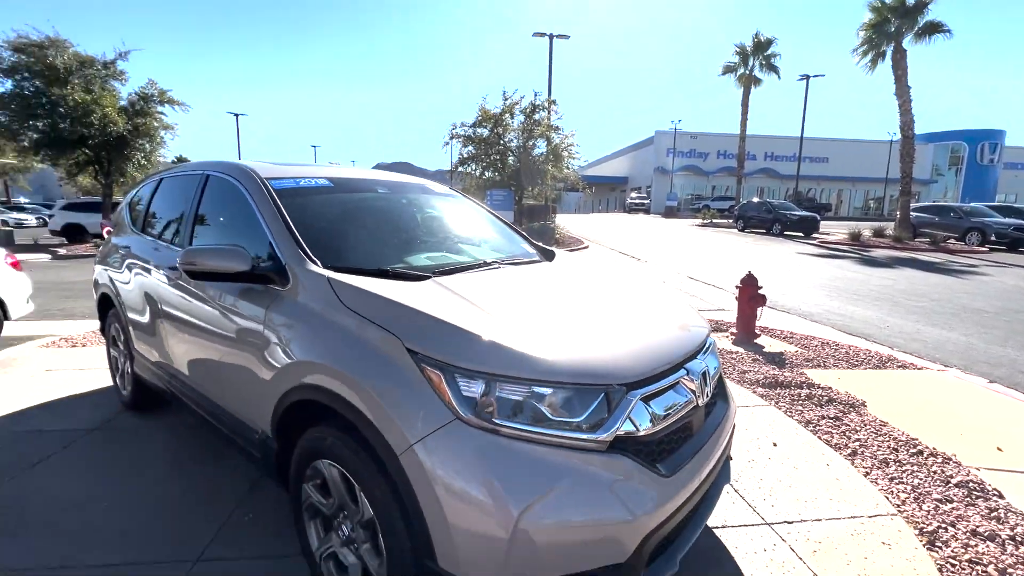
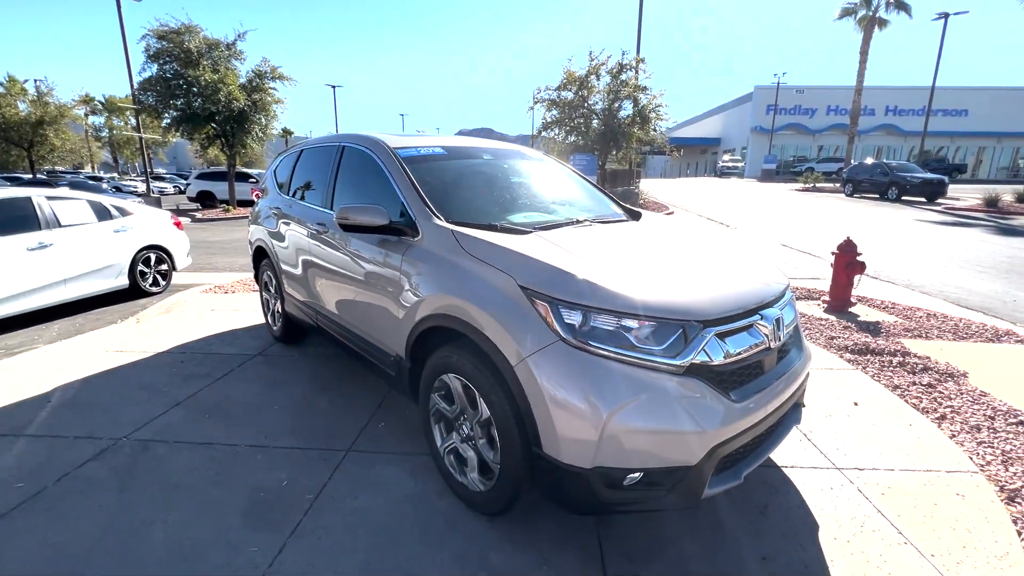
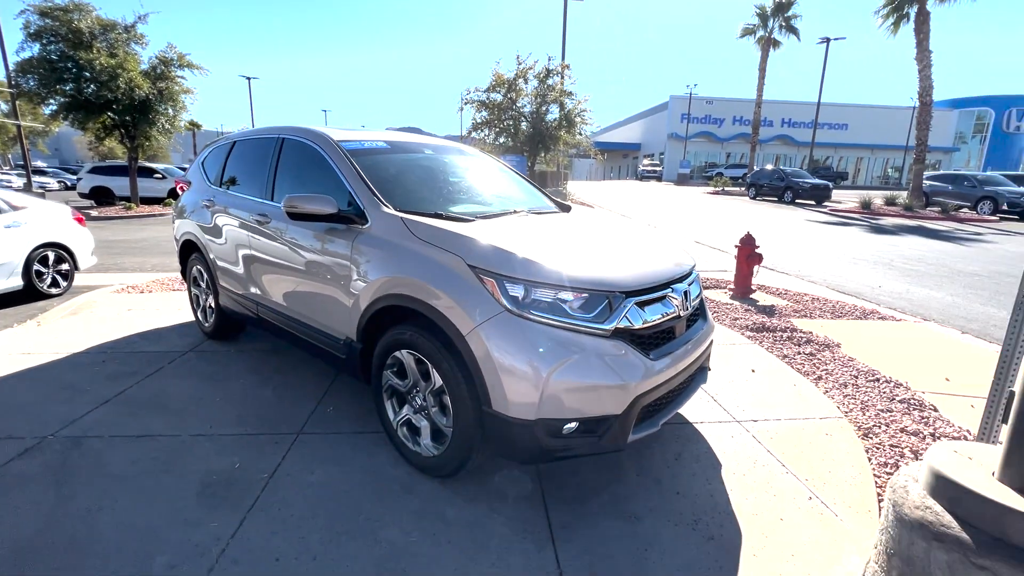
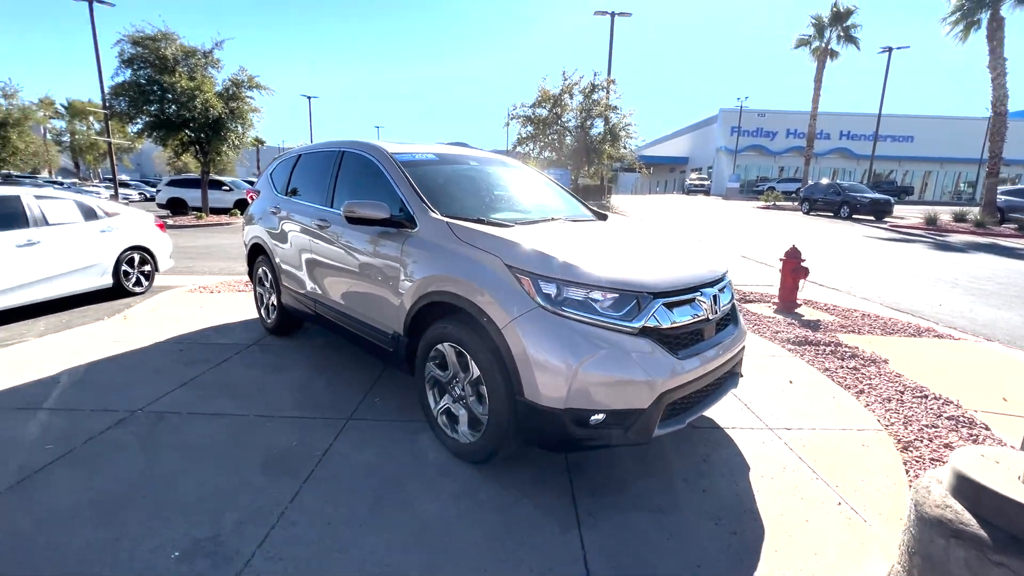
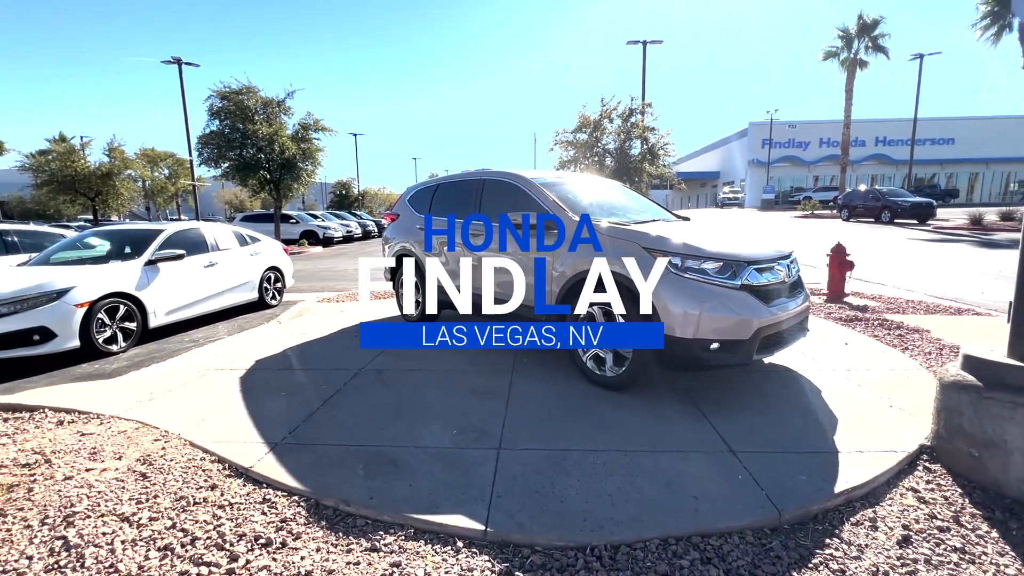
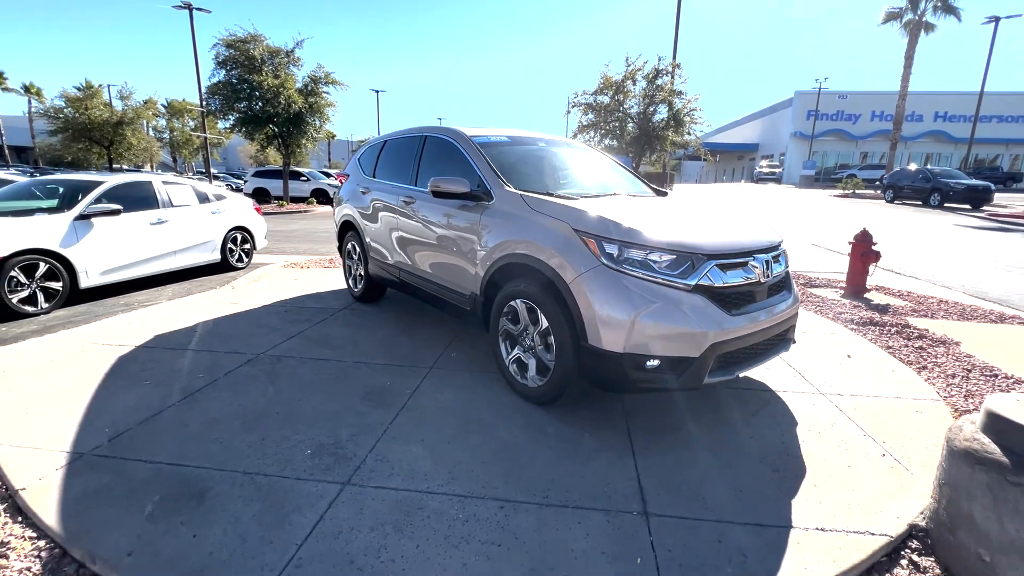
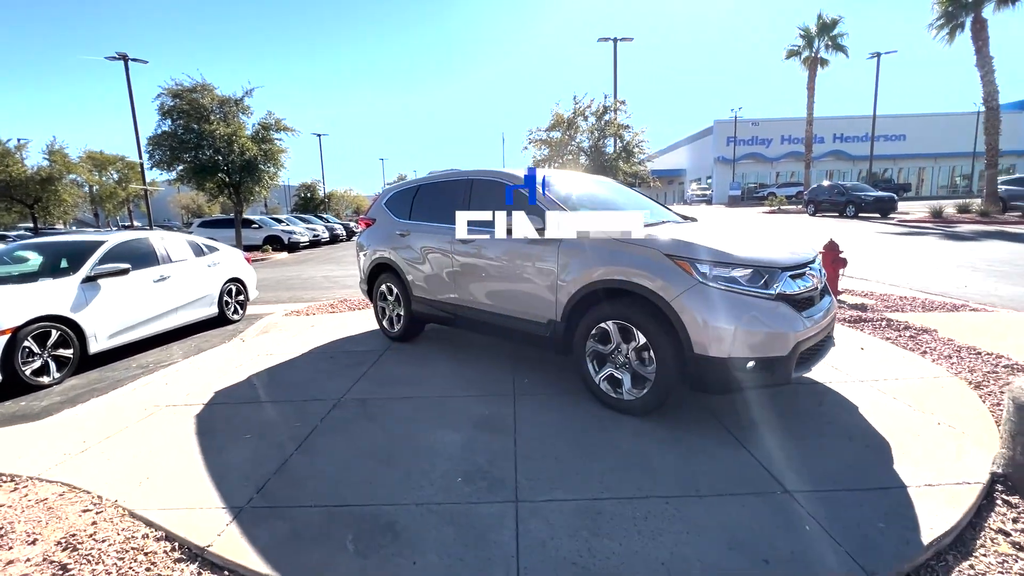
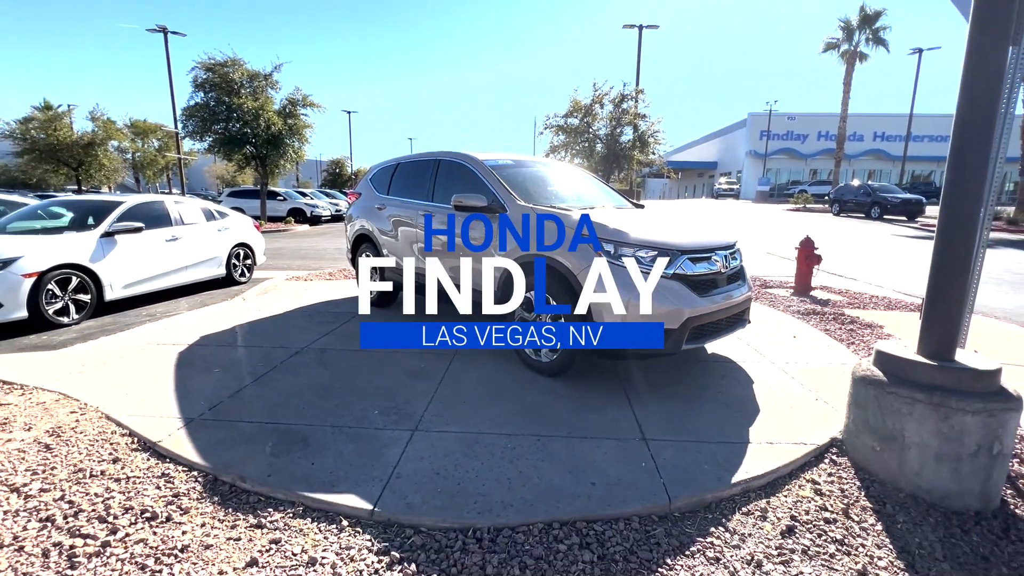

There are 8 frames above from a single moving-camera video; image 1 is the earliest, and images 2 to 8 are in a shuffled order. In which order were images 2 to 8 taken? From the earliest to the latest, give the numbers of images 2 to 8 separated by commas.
2, 3, 4, 6, 8, 5, 7
